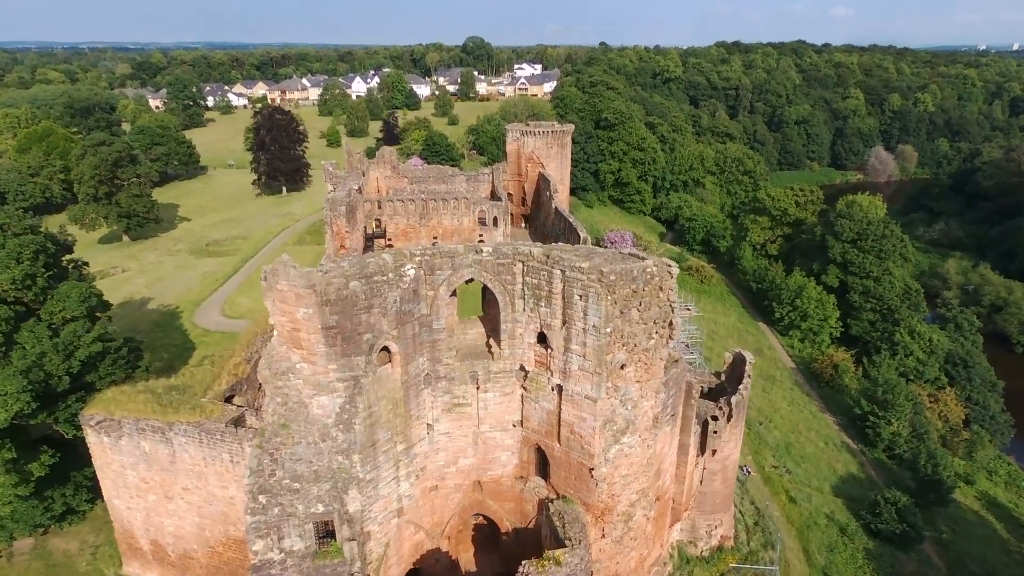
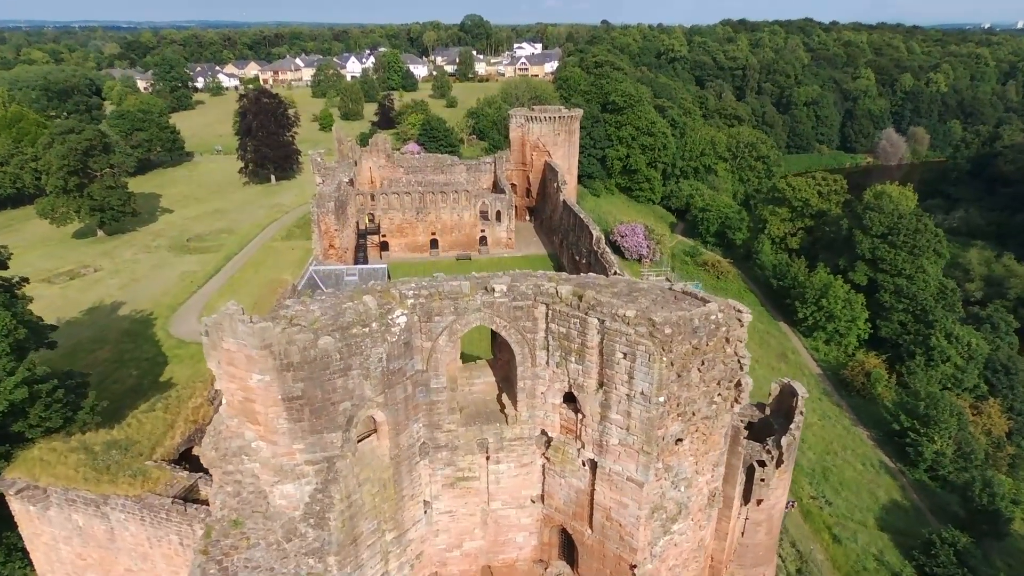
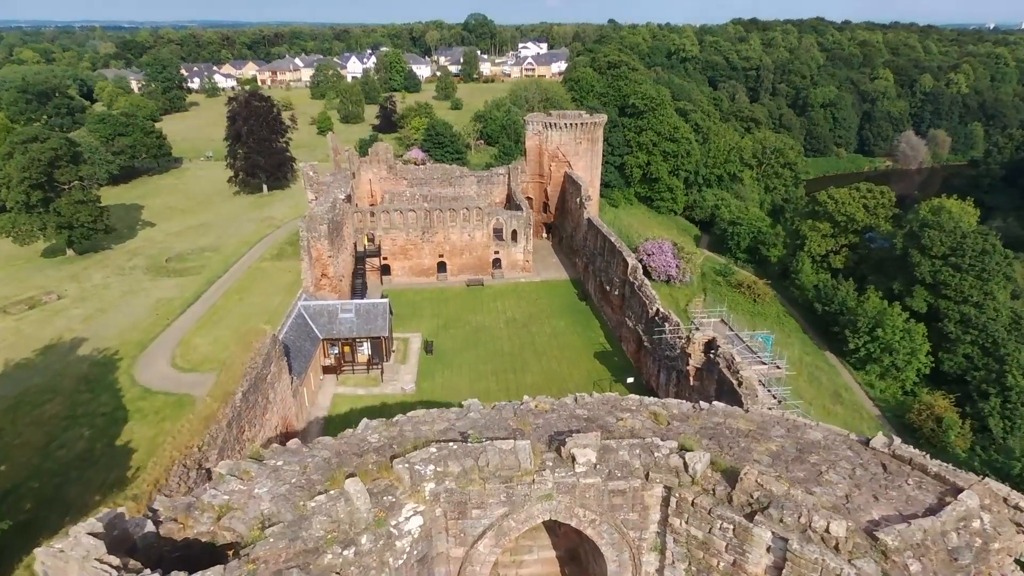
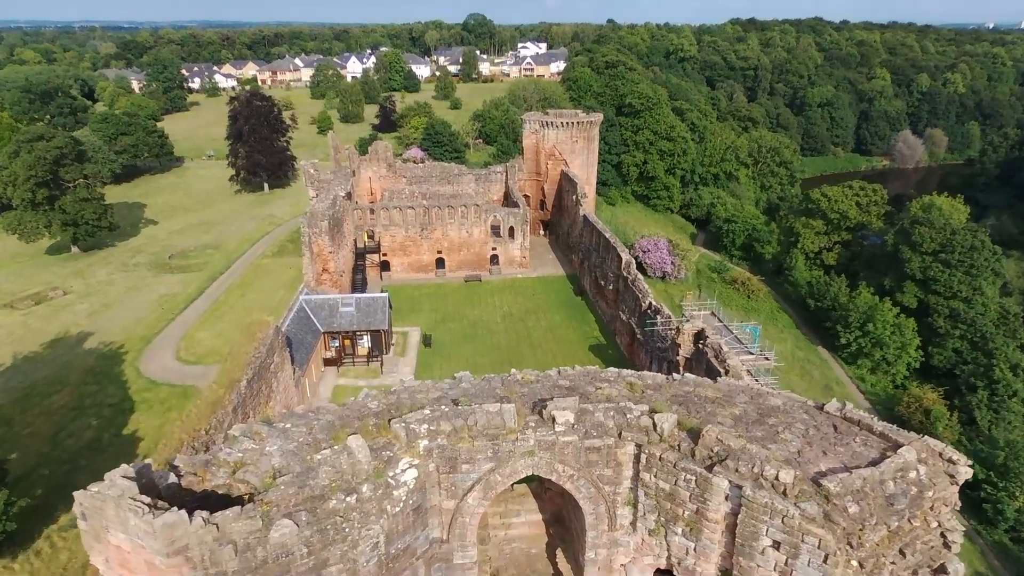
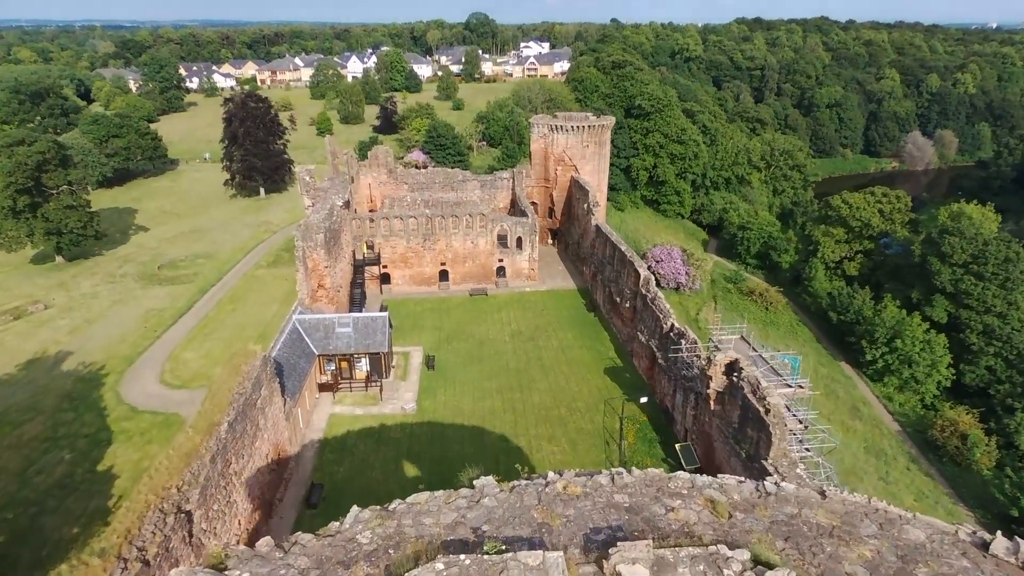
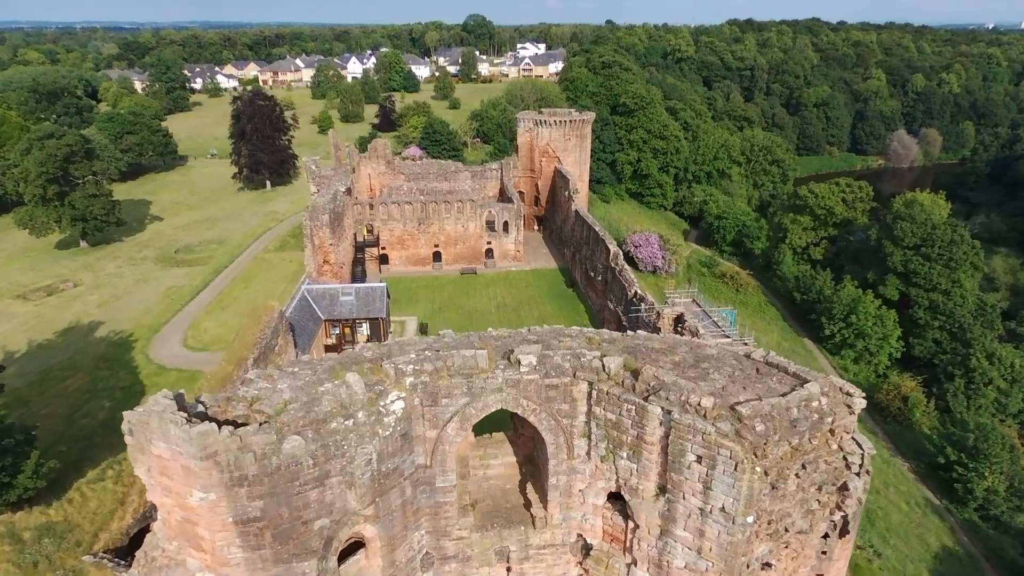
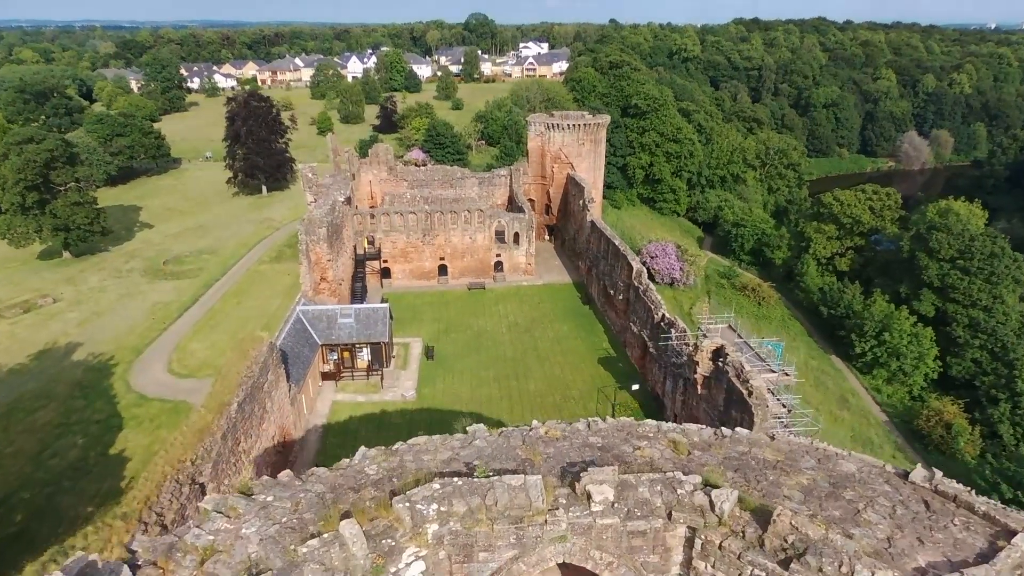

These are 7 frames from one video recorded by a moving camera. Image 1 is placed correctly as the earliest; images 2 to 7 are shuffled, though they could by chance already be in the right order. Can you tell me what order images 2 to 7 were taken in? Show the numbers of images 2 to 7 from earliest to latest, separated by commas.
2, 6, 4, 3, 7, 5
